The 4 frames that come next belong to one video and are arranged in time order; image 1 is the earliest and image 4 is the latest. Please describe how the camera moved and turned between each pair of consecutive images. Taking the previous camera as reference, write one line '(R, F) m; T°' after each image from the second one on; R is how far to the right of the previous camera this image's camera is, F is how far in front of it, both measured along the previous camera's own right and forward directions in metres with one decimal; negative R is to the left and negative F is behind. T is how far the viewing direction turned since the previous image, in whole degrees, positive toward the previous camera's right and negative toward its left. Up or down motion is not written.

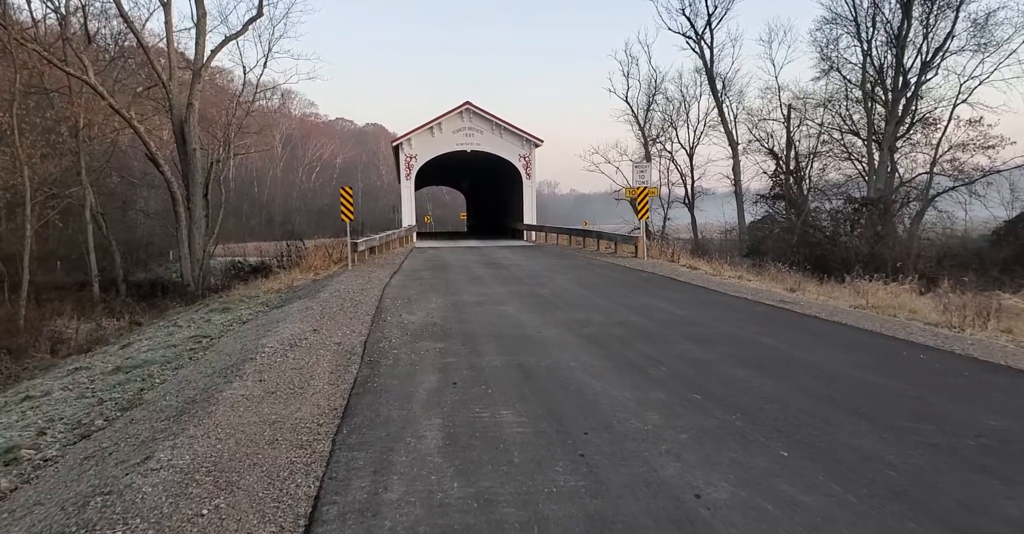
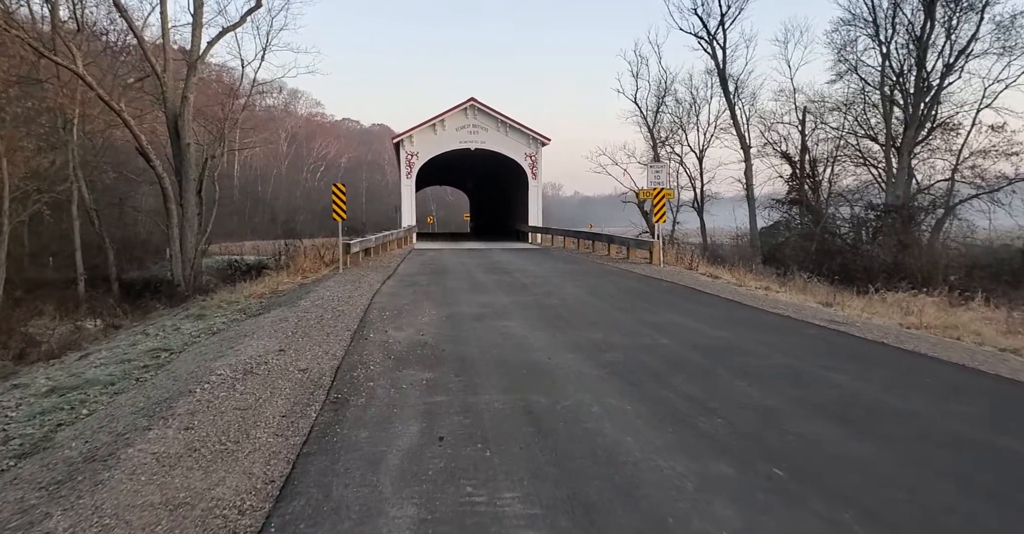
(0.0, +1.2) m; 0°
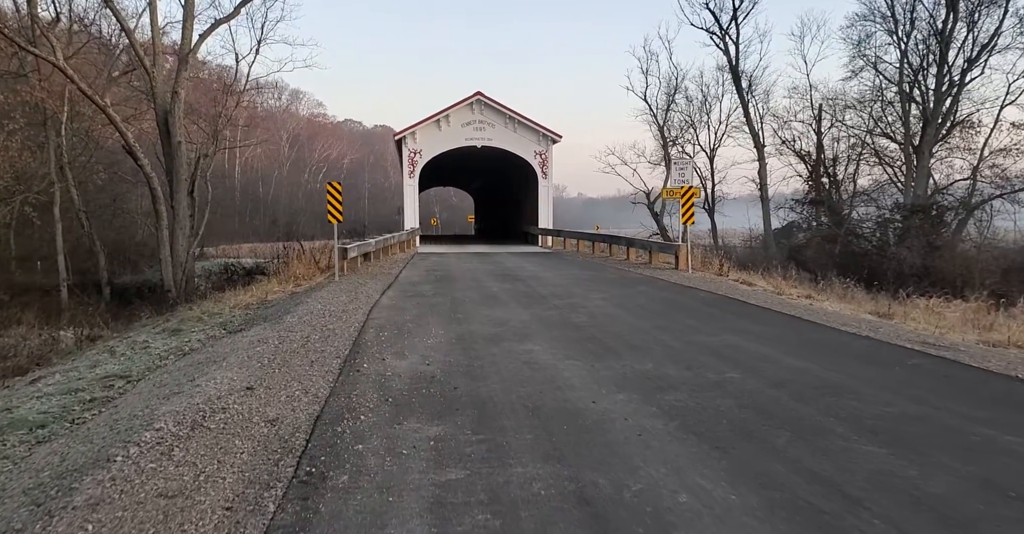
(-0.2, +1.3) m; 0°
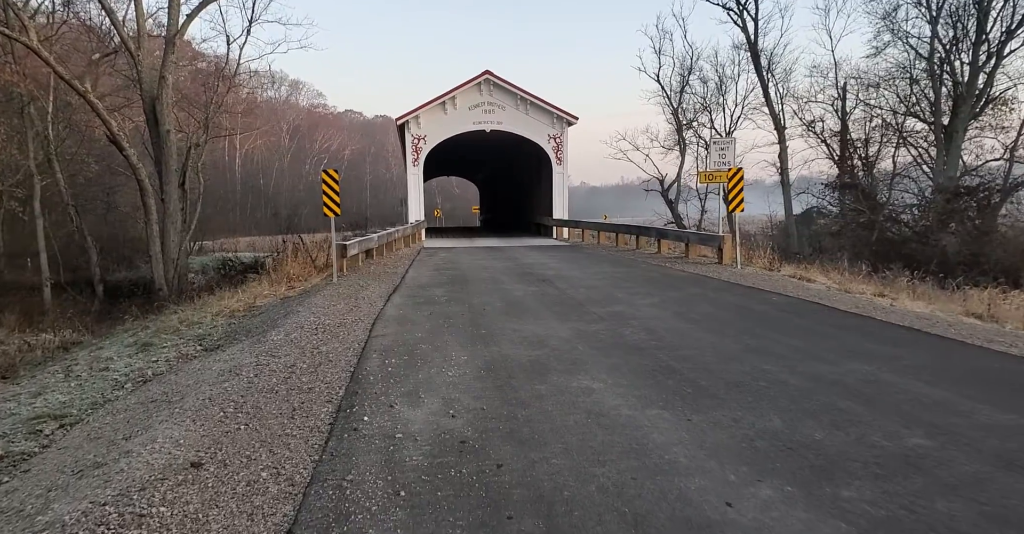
(-0.4, +1.6) m; 0°
